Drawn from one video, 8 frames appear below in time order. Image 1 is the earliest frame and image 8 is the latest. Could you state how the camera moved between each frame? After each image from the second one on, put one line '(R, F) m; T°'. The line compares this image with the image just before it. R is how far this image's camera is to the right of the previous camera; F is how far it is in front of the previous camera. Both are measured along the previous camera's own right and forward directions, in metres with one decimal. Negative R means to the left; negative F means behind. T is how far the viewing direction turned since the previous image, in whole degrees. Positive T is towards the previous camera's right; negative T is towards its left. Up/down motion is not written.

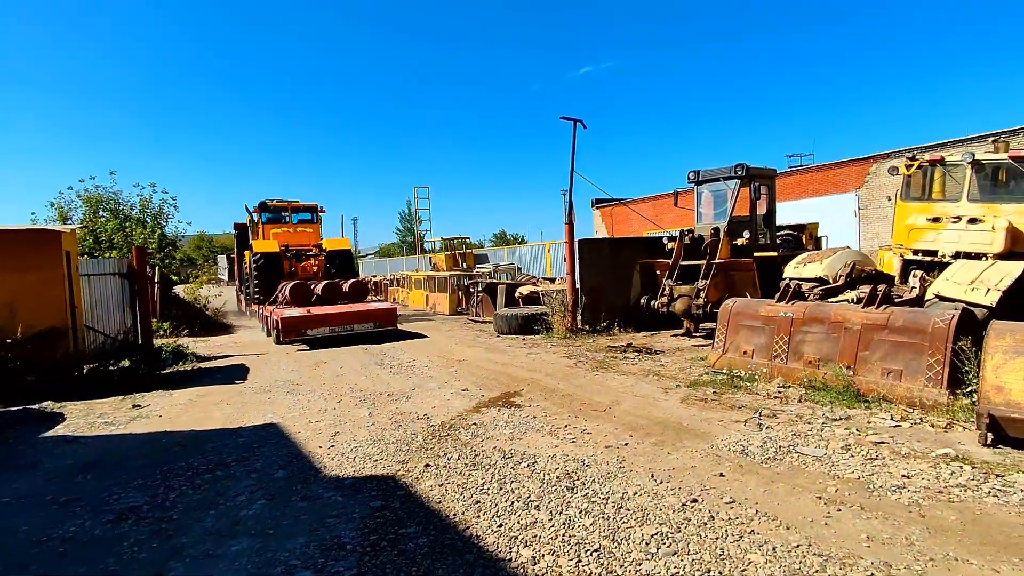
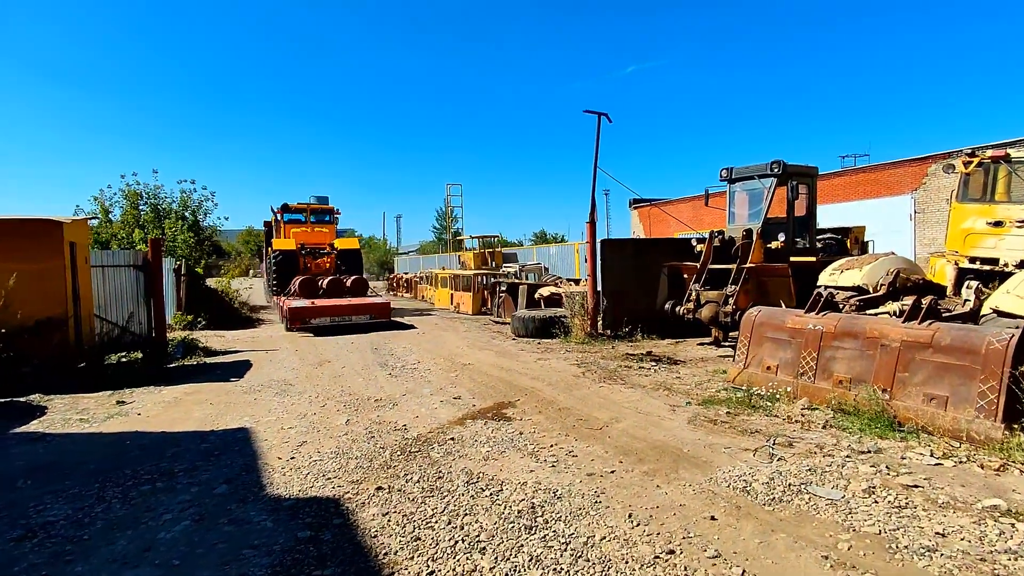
(+0.5, +0.5) m; -4°
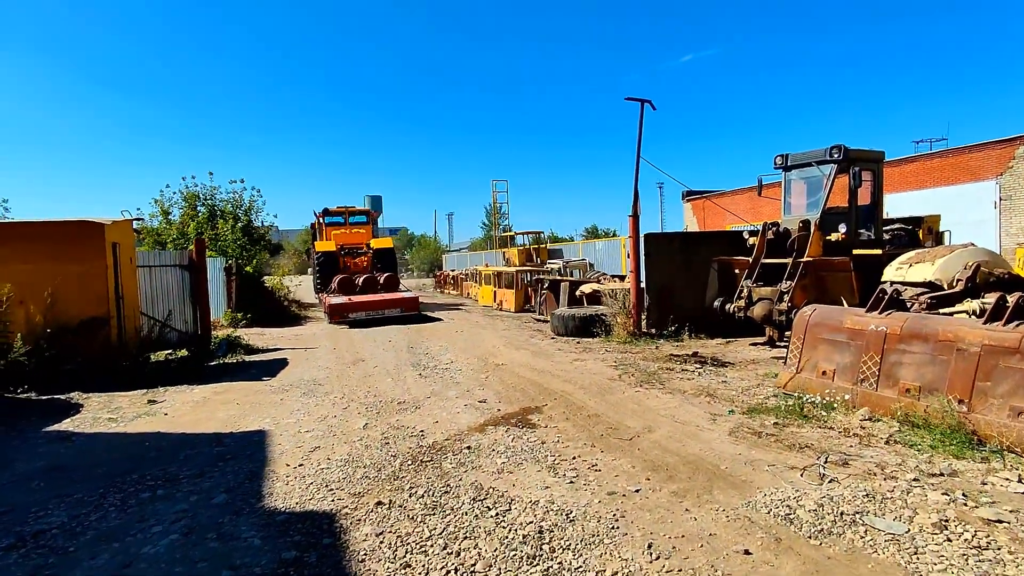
(+0.3, +0.3) m; -5°
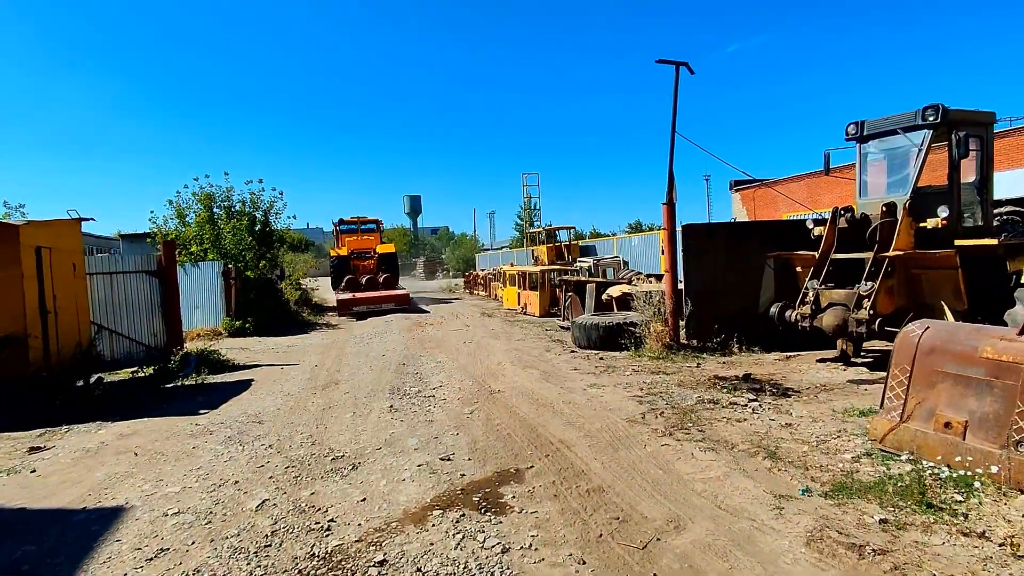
(+0.5, +1.7) m; -4°
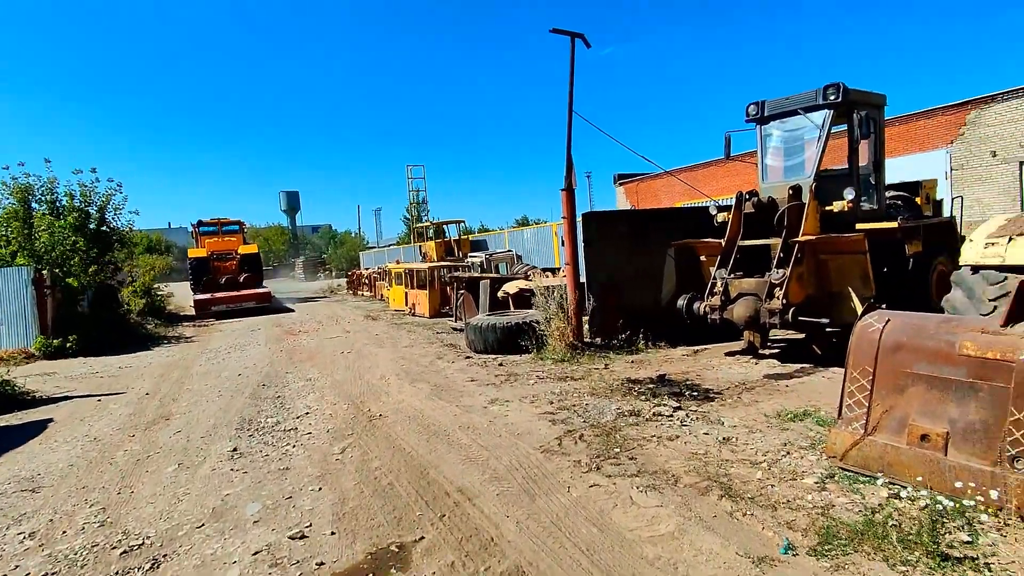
(+0.1, +1.1) m; +11°
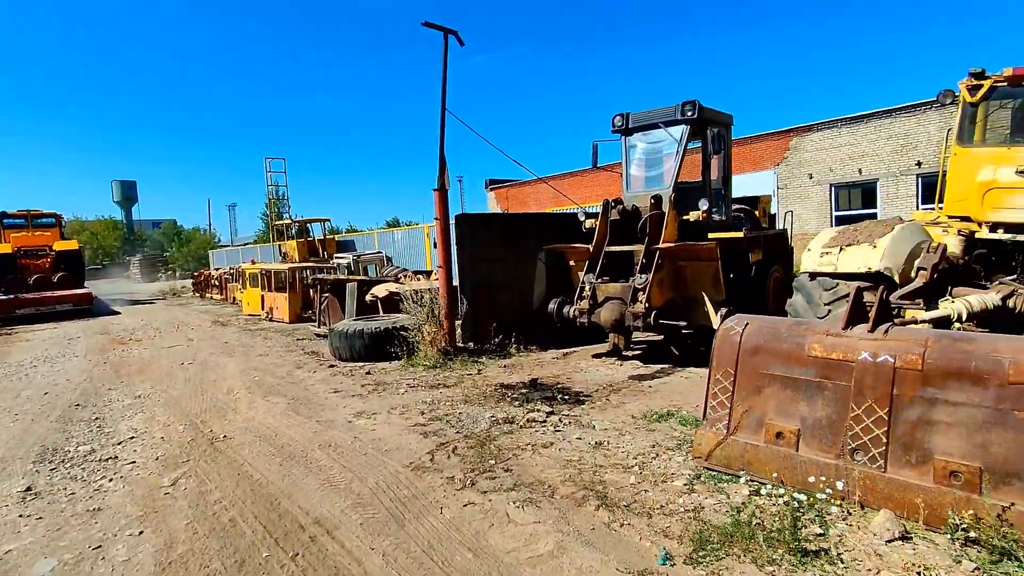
(0.0, +0.2) m; +13°
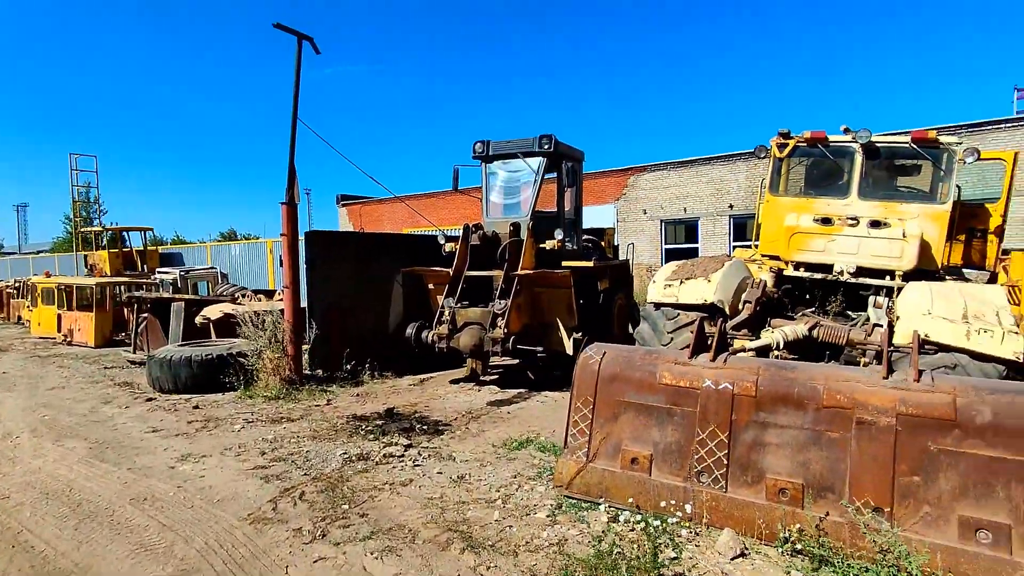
(-0.1, +0.1) m; +15°
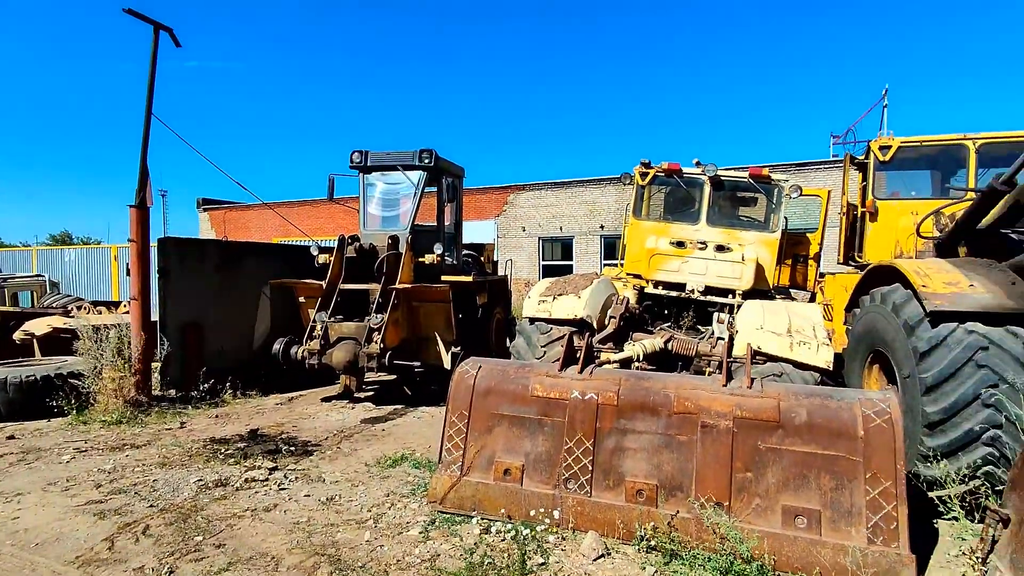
(0.0, -0.1) m; +12°
